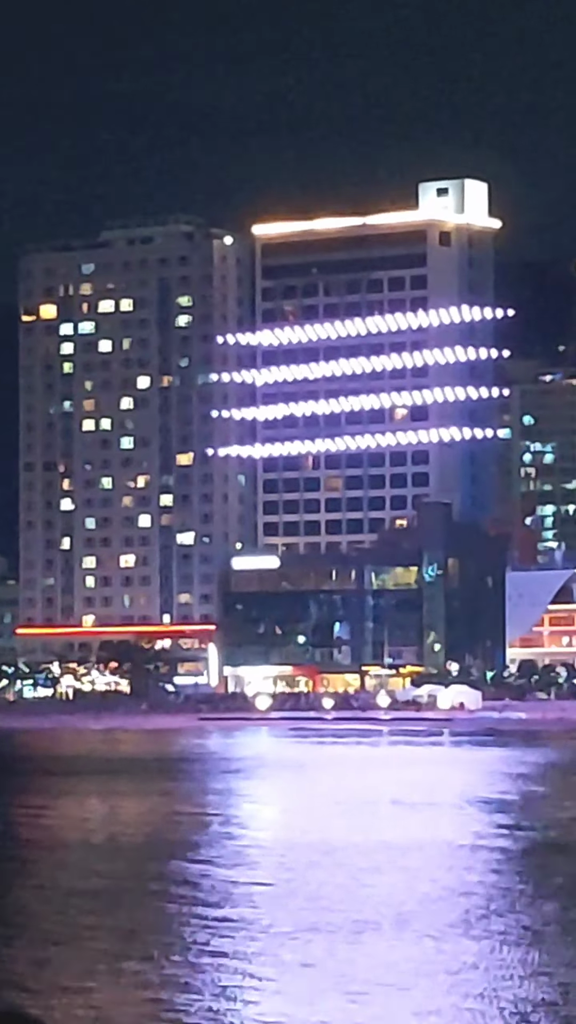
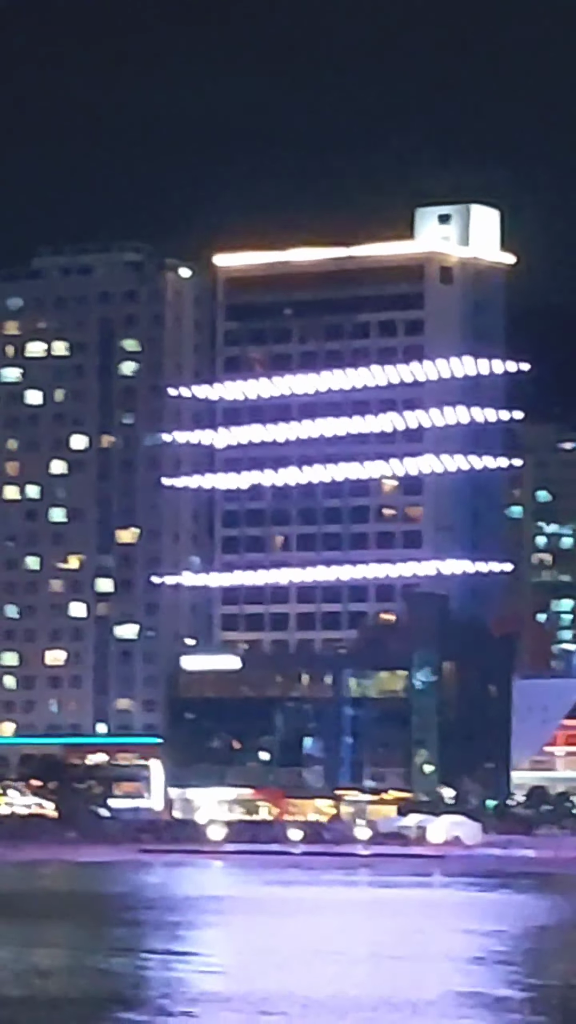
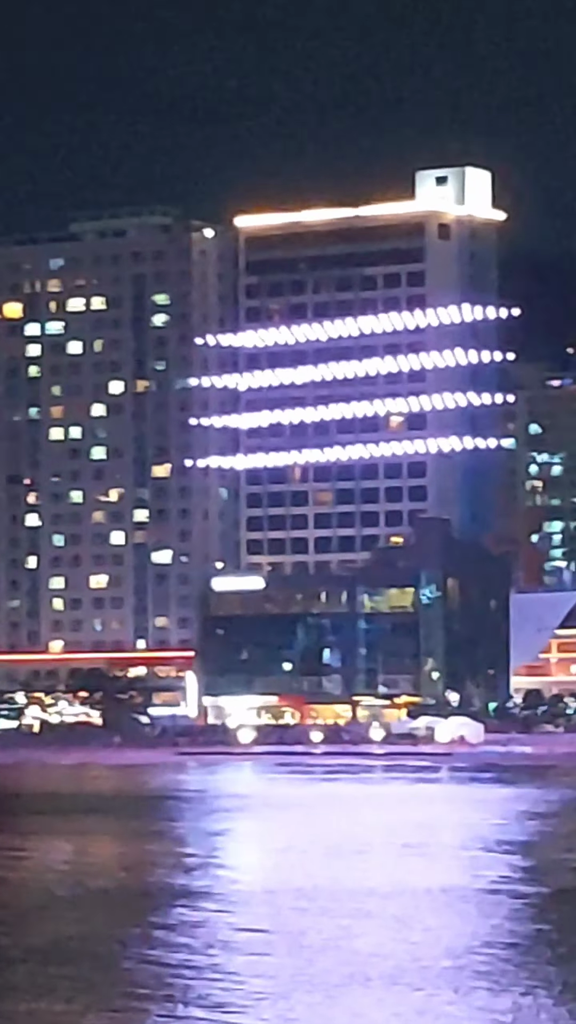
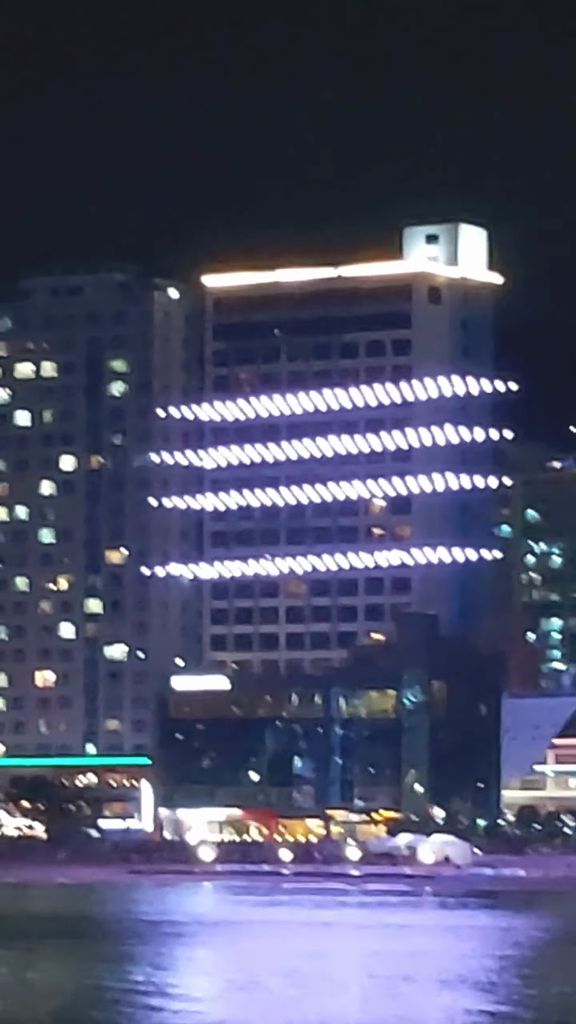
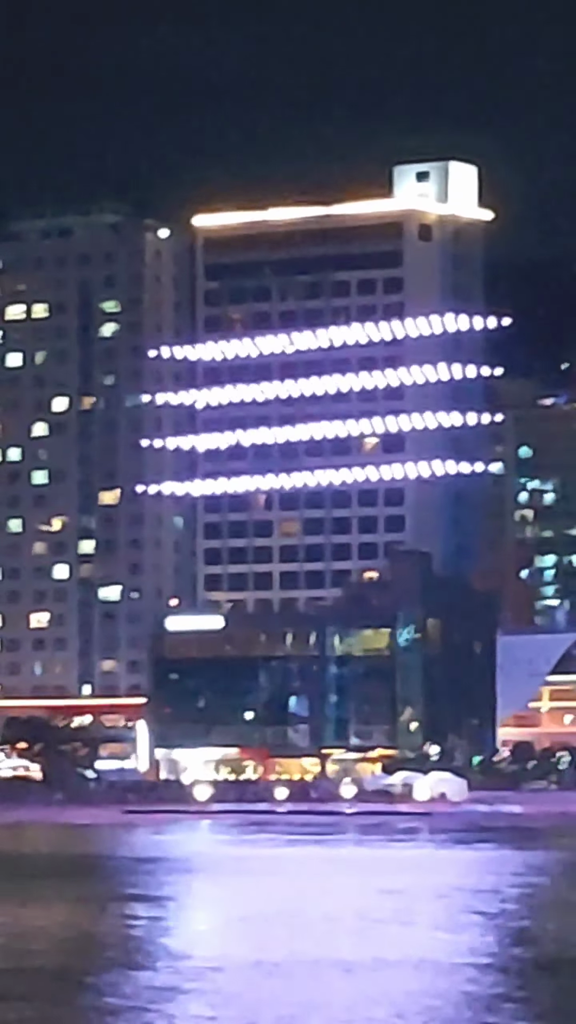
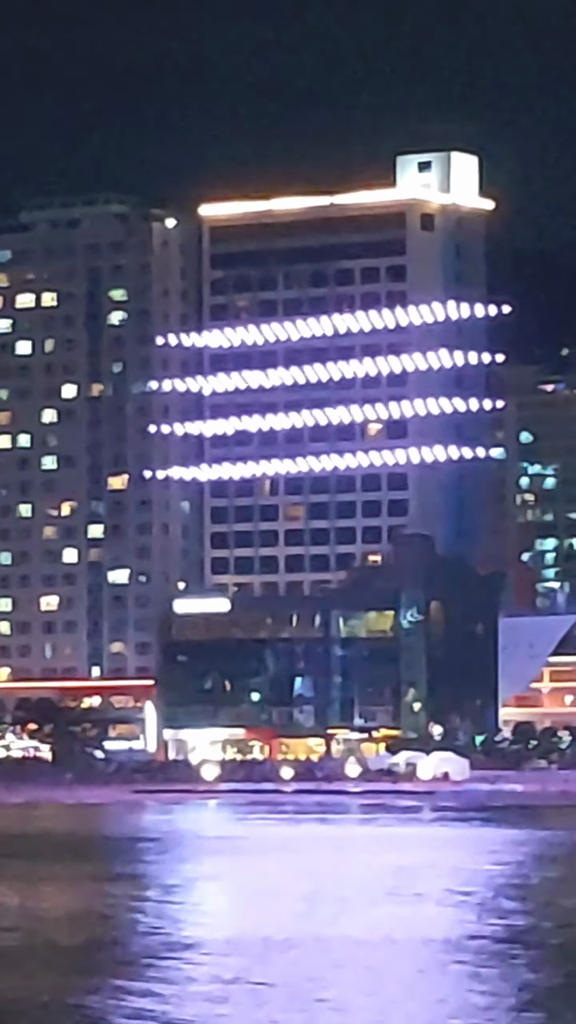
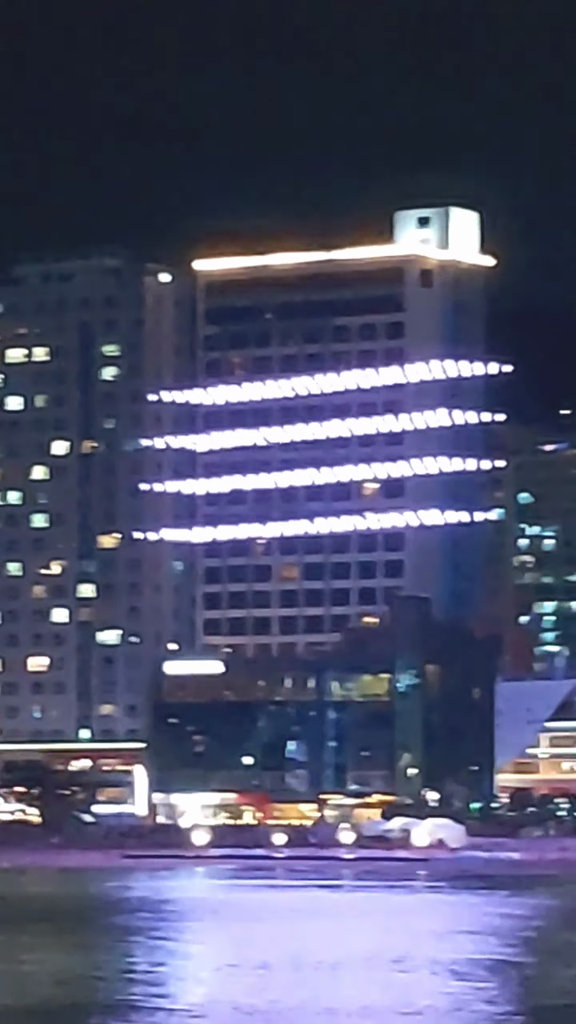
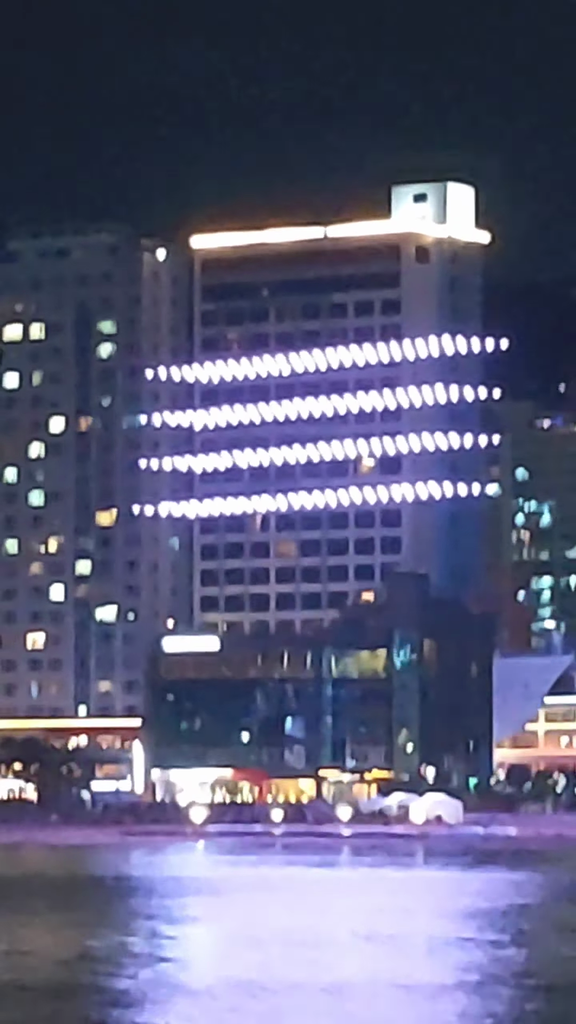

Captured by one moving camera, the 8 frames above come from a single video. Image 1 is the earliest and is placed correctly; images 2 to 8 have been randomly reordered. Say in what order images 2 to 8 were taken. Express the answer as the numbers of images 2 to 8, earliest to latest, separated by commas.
3, 6, 5, 8, 7, 4, 2
